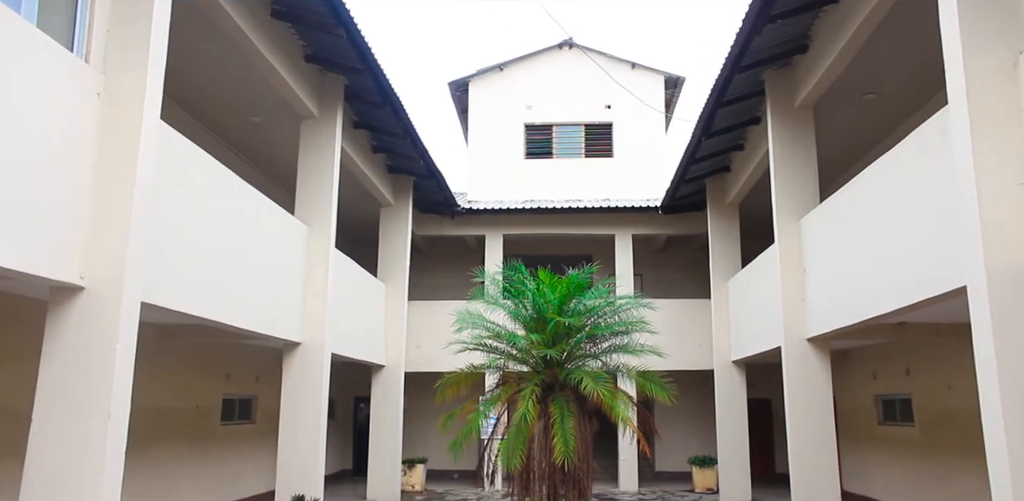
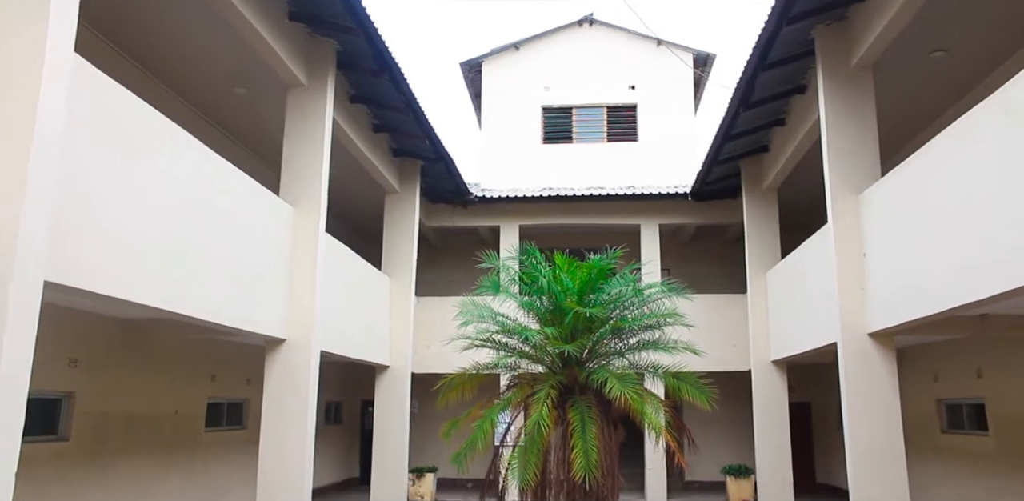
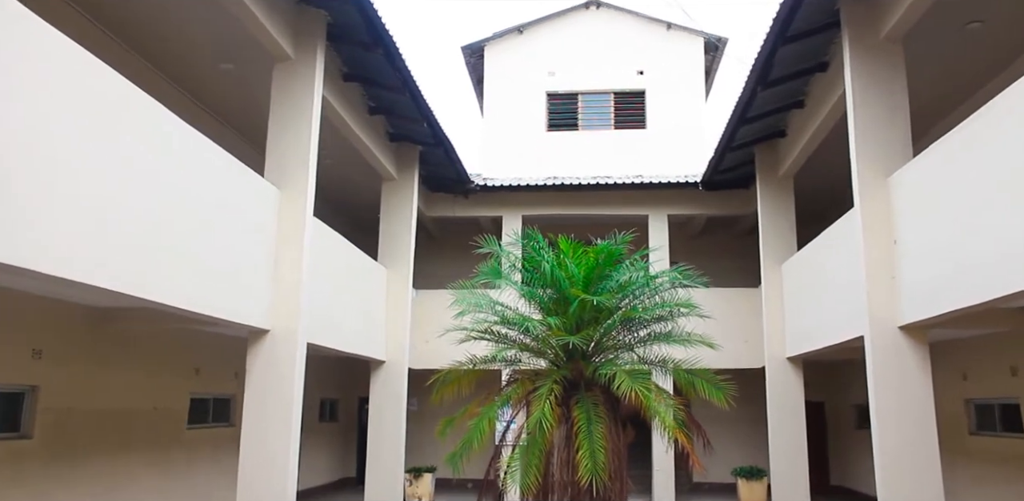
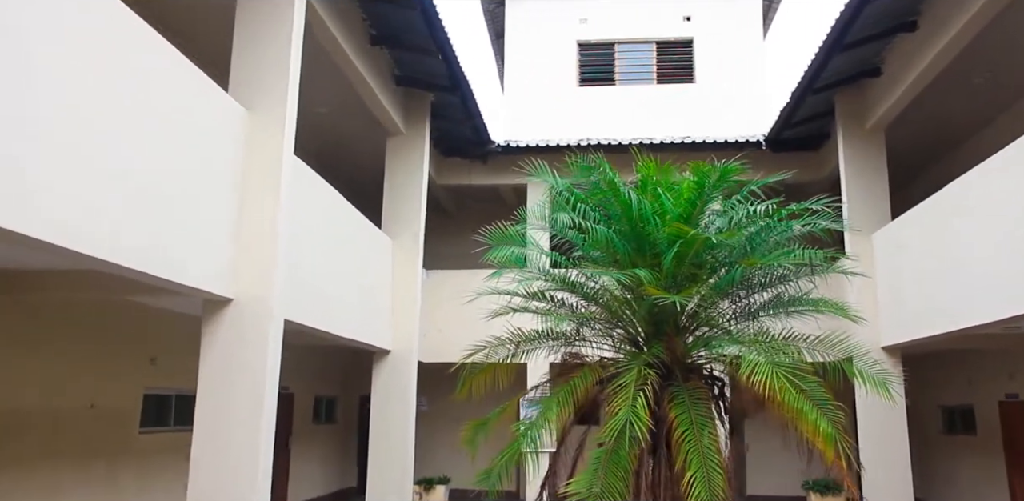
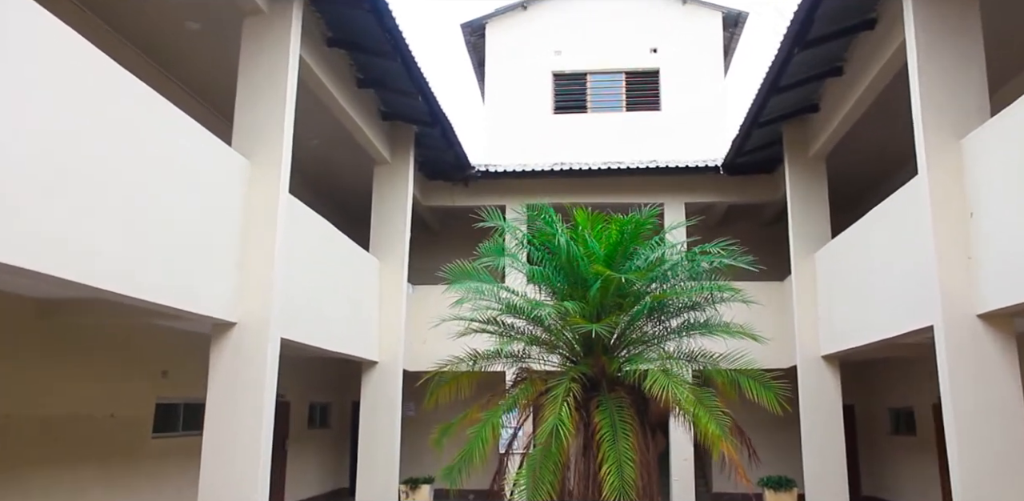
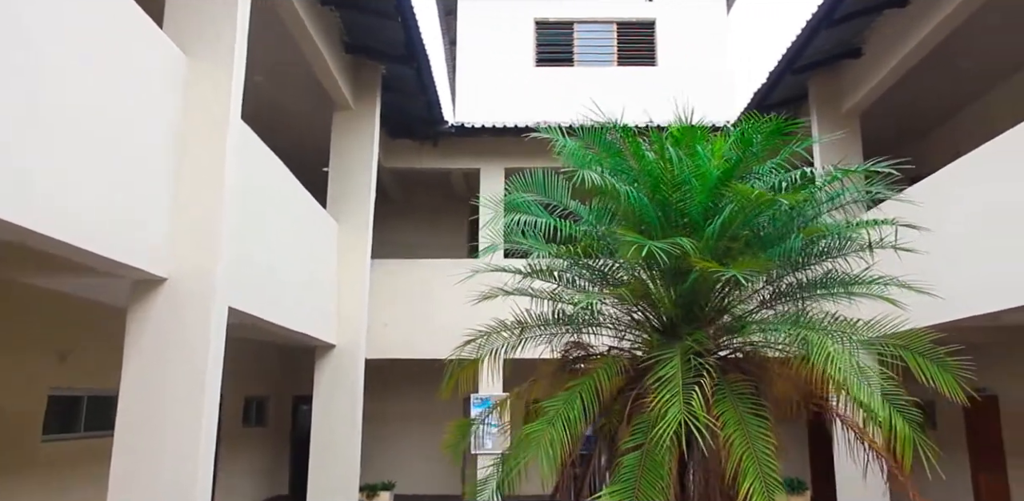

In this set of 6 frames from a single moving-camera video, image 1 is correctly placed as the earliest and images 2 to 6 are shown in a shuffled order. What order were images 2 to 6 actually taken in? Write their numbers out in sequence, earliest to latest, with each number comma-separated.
2, 3, 5, 4, 6
